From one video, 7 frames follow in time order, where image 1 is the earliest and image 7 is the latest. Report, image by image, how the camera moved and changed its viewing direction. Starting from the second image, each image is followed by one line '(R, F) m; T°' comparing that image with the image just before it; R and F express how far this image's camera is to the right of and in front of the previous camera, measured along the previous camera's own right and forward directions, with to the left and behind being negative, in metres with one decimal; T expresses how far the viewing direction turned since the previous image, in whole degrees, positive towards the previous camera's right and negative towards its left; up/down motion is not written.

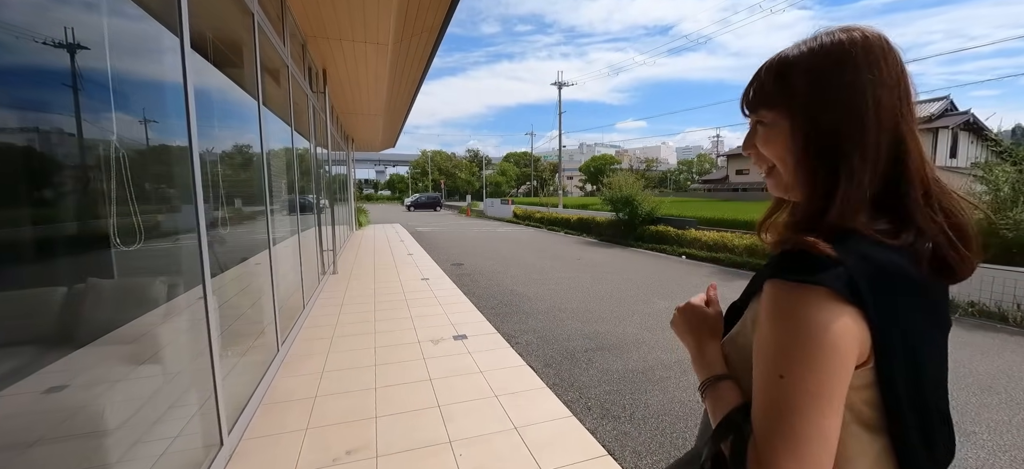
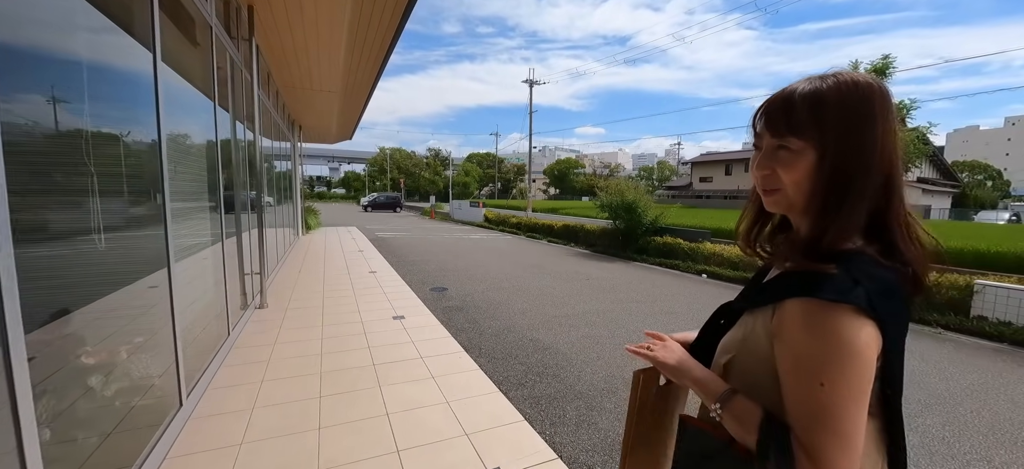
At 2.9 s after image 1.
(-0.5, +1.4) m; +6°
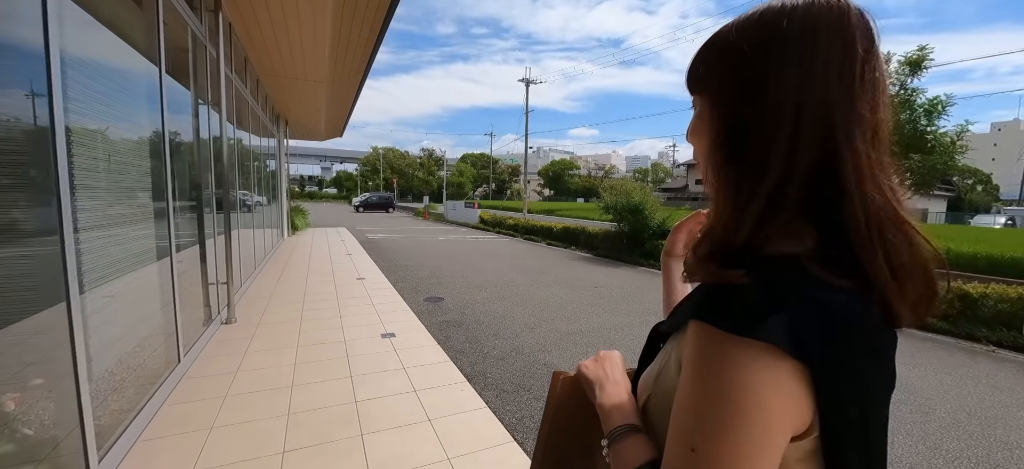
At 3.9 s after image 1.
(-0.1, +0.4) m; +1°
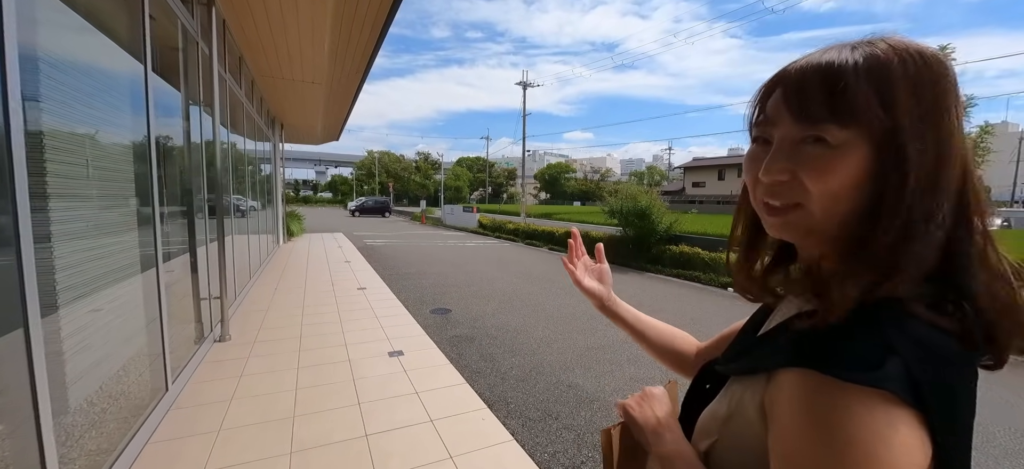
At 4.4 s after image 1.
(-0.1, +0.2) m; +1°
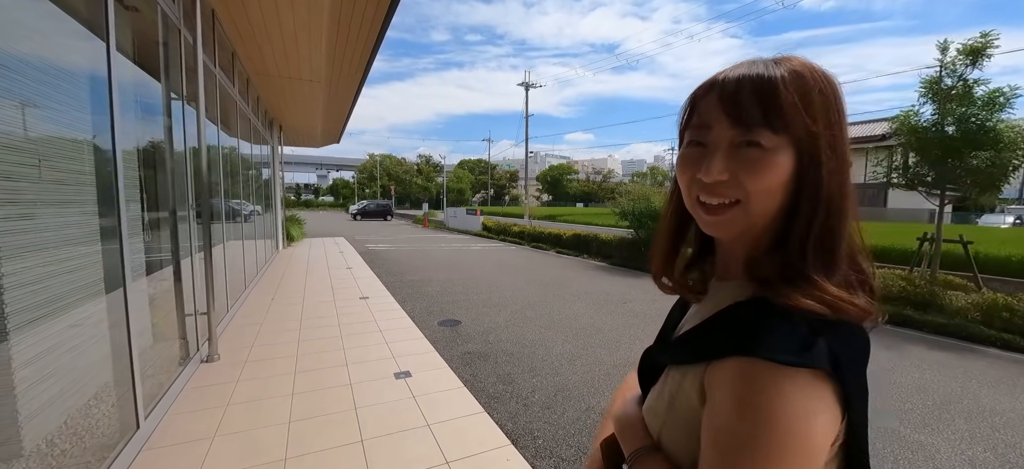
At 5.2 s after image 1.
(-0.1, +0.3) m; 0°
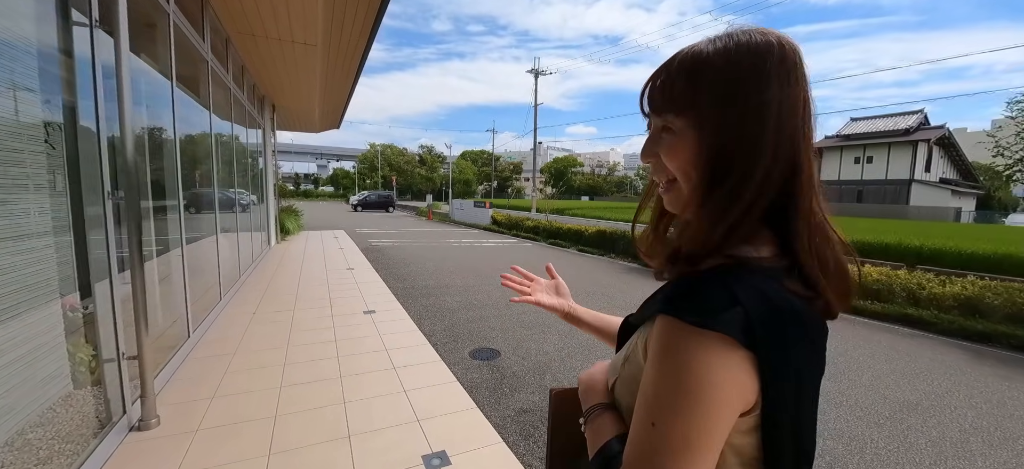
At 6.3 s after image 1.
(-0.4, +0.8) m; 0°
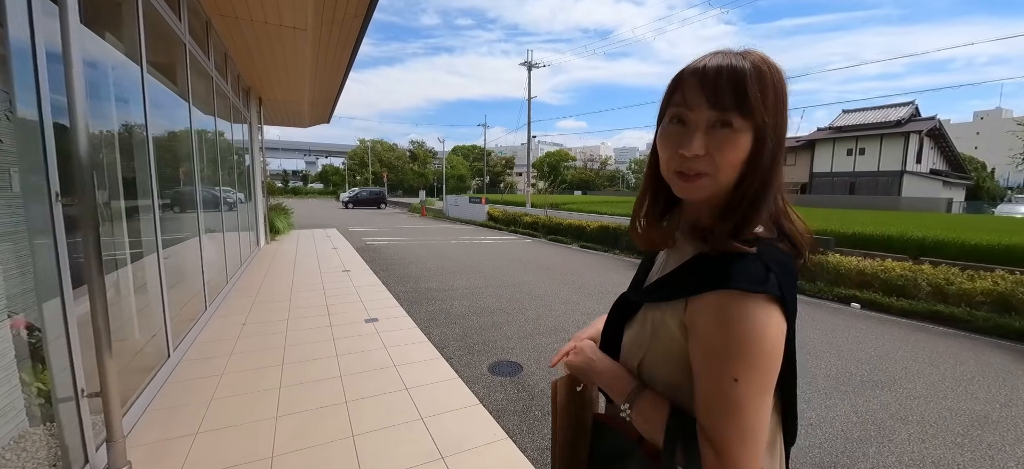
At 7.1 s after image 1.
(-0.2, +0.3) m; +1°
